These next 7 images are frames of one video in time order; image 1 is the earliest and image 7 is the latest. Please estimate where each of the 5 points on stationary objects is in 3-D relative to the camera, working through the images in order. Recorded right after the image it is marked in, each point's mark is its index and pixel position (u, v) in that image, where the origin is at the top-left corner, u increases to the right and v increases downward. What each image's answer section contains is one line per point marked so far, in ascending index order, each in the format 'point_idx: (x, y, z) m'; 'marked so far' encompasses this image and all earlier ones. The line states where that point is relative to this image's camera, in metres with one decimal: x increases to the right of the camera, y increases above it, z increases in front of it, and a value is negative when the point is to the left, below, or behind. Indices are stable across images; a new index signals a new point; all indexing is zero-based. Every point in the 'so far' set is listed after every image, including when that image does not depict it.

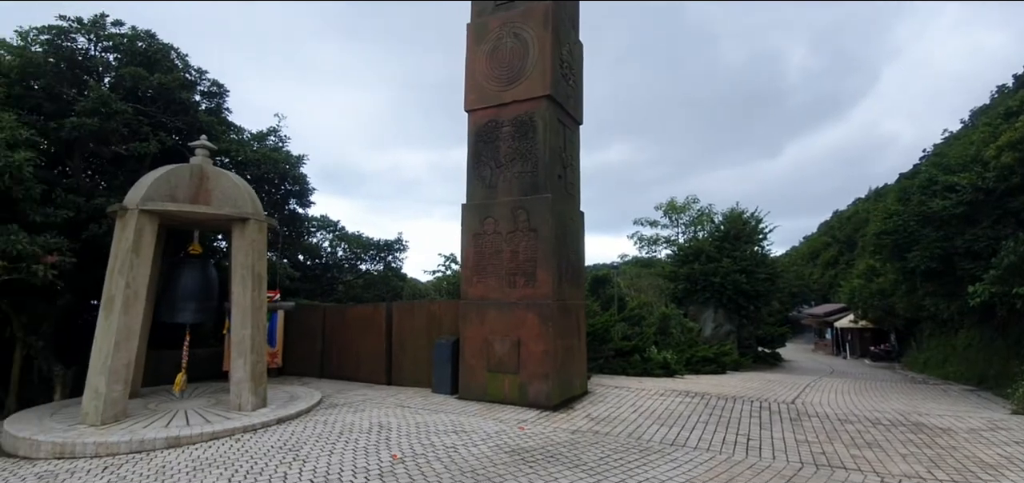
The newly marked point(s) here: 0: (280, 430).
0: (-2.6, -2.1, +6.0) m
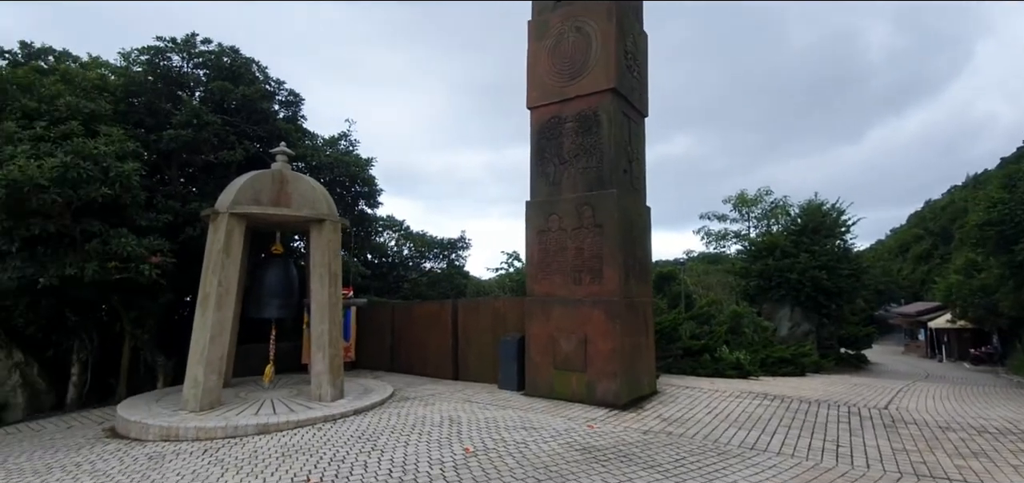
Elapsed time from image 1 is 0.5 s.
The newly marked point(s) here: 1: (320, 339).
0: (-1.8, -2.1, +6.2) m
1: (-2.6, -1.3, +7.1) m
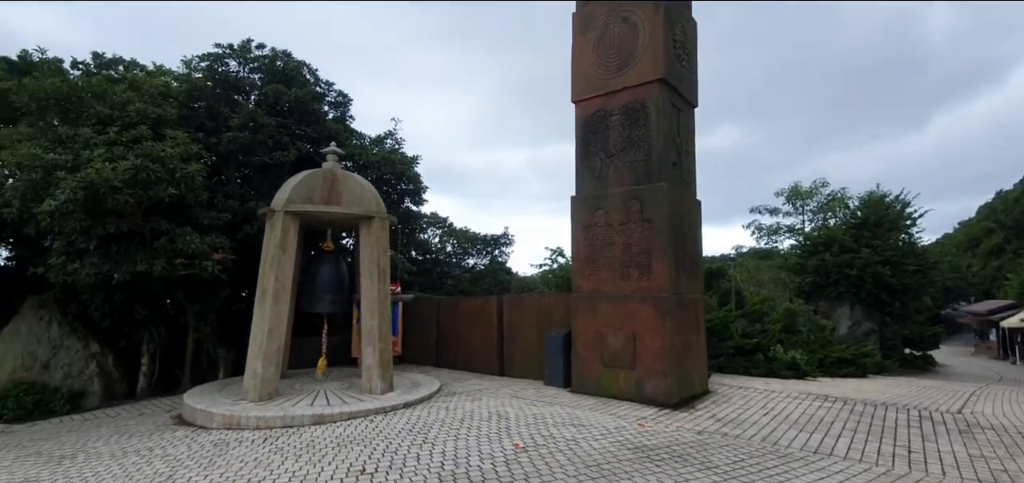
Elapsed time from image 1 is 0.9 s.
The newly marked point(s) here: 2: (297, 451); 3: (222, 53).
0: (-1.3, -2.1, +6.4) m
1: (-2.0, -1.3, +7.2) m
2: (-2.1, -2.0, +5.1) m
3: (-4.6, +3.0, +8.3) m
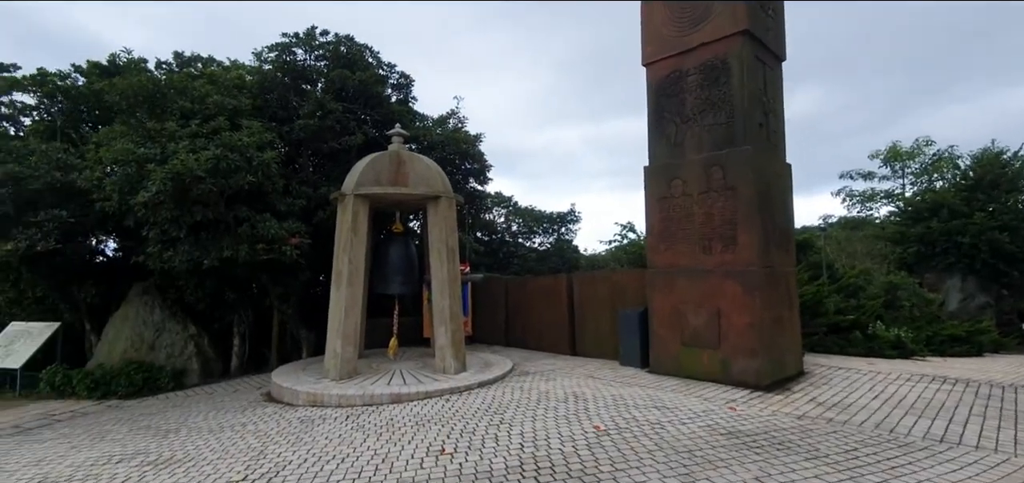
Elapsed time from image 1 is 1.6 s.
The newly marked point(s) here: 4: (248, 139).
0: (-0.4, -1.8, +6.3) m
1: (-1.0, -1.0, +7.3) m
2: (-1.3, -1.9, +5.2) m
3: (-3.6, +3.2, +8.5) m
4: (-3.3, +1.3, +6.5) m
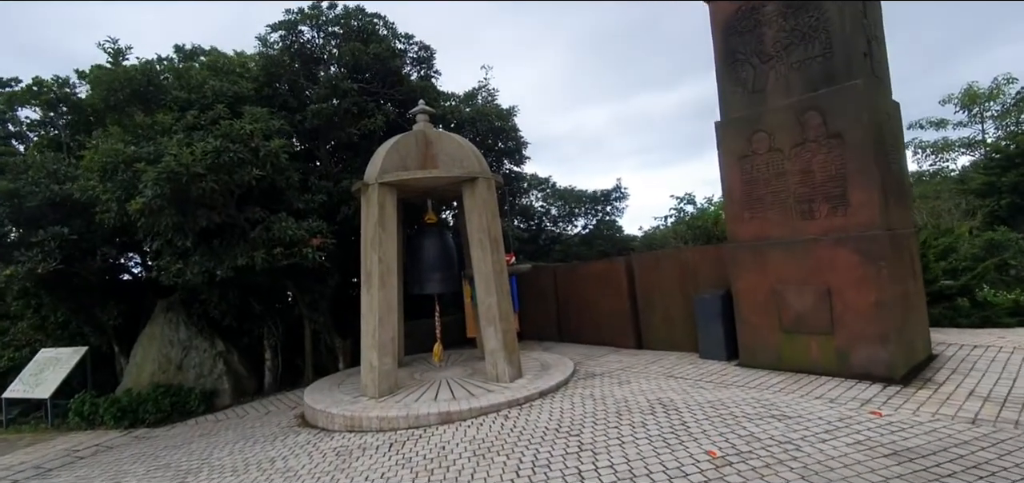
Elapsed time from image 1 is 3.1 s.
0: (+0.4, -1.7, +5.3) m
1: (-0.3, -0.9, +6.3) m
2: (-0.7, -1.8, +4.2) m
3: (-3.1, +3.2, +7.6) m
4: (-2.8, +1.2, +5.6) m
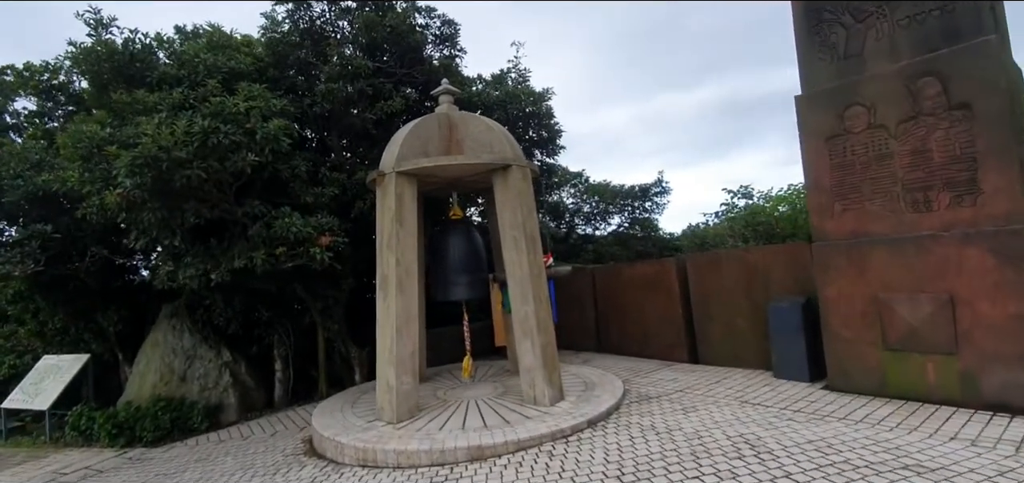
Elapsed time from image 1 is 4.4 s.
0: (+0.7, -1.6, +4.4) m
1: (+0.1, -0.8, +5.3) m
2: (-0.4, -1.8, +3.3) m
3: (-2.7, +3.2, +6.8) m
4: (-2.4, +1.2, +4.7) m
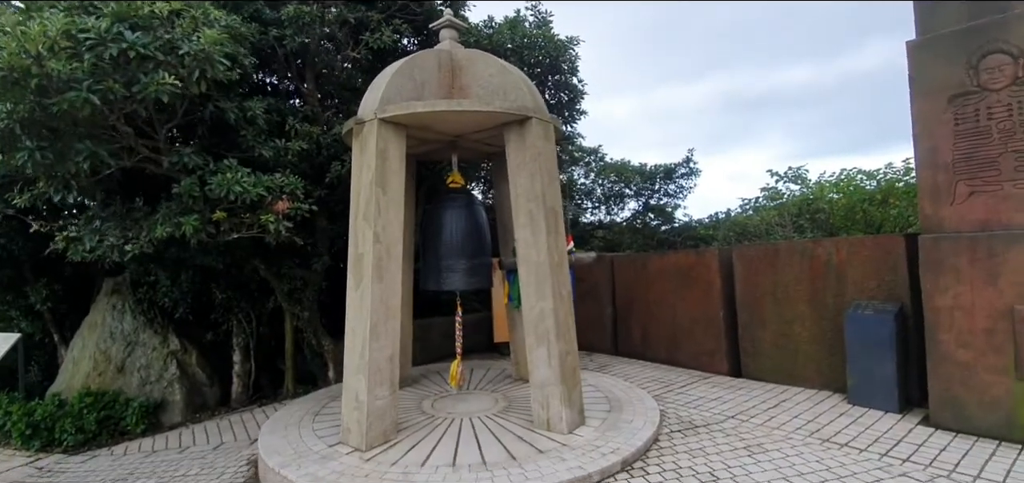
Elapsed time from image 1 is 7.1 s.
0: (+0.8, -1.5, +3.1) m
1: (+0.2, -0.6, +4.1) m
2: (-0.3, -1.6, +2.1) m
3: (-2.4, +3.5, +5.4) m
4: (-2.2, +1.5, +3.4) m
